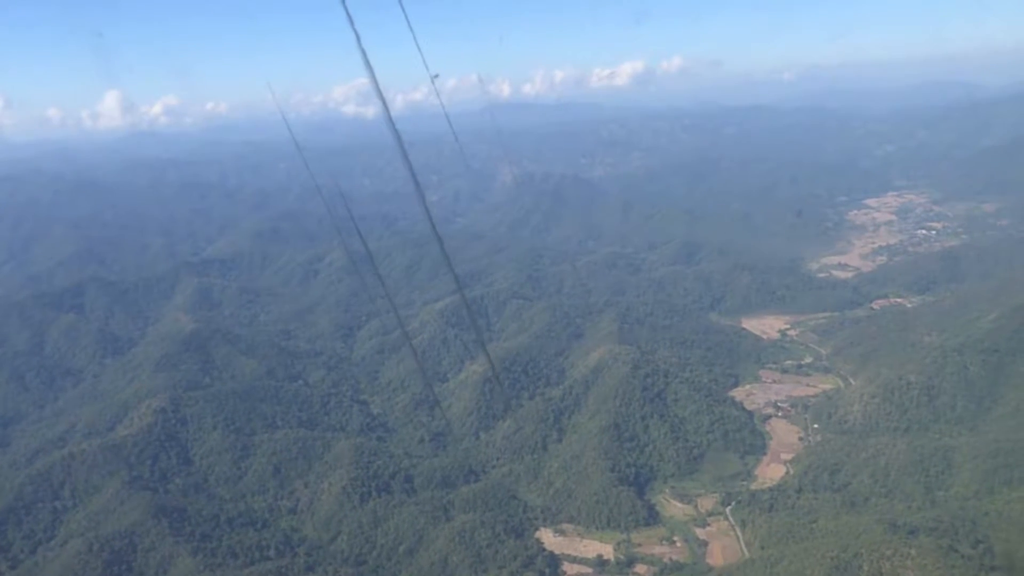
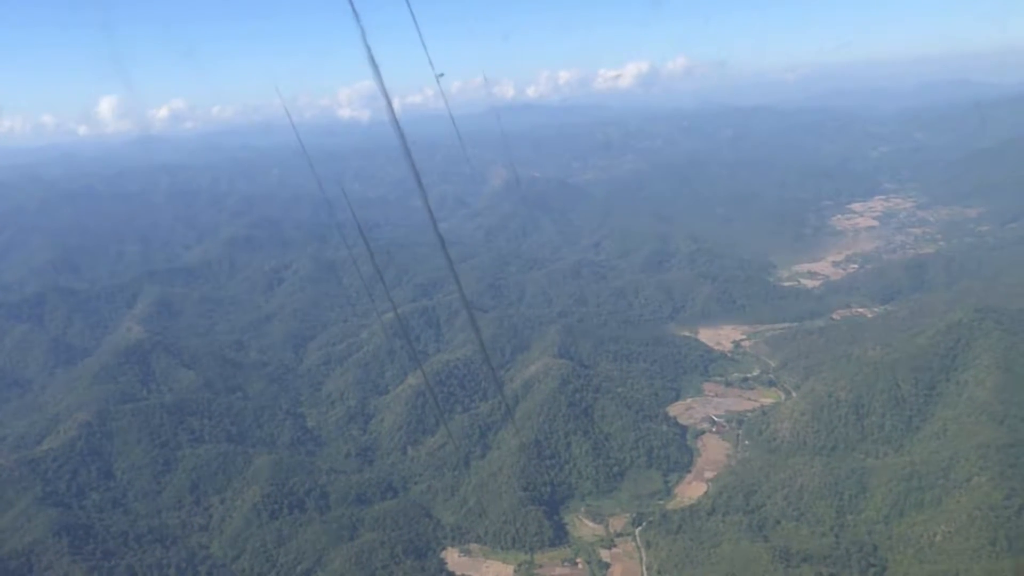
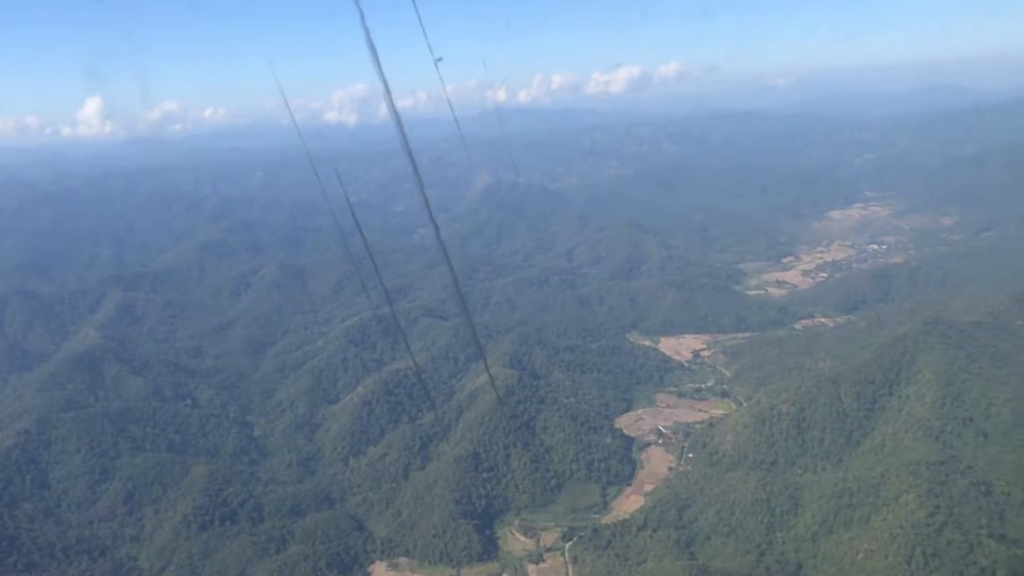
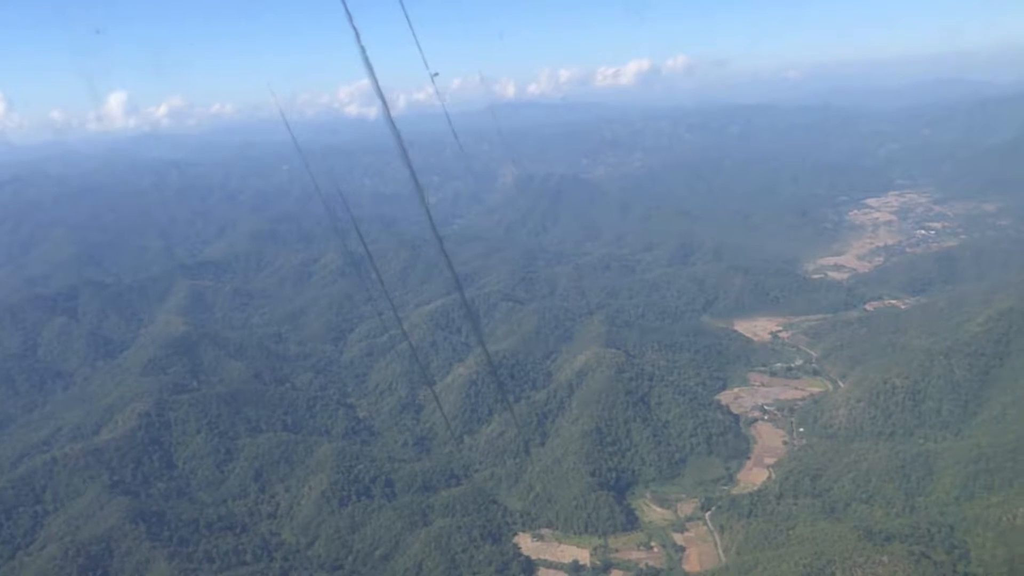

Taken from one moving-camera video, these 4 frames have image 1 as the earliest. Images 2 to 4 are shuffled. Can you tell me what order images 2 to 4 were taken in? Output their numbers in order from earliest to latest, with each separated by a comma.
4, 2, 3
